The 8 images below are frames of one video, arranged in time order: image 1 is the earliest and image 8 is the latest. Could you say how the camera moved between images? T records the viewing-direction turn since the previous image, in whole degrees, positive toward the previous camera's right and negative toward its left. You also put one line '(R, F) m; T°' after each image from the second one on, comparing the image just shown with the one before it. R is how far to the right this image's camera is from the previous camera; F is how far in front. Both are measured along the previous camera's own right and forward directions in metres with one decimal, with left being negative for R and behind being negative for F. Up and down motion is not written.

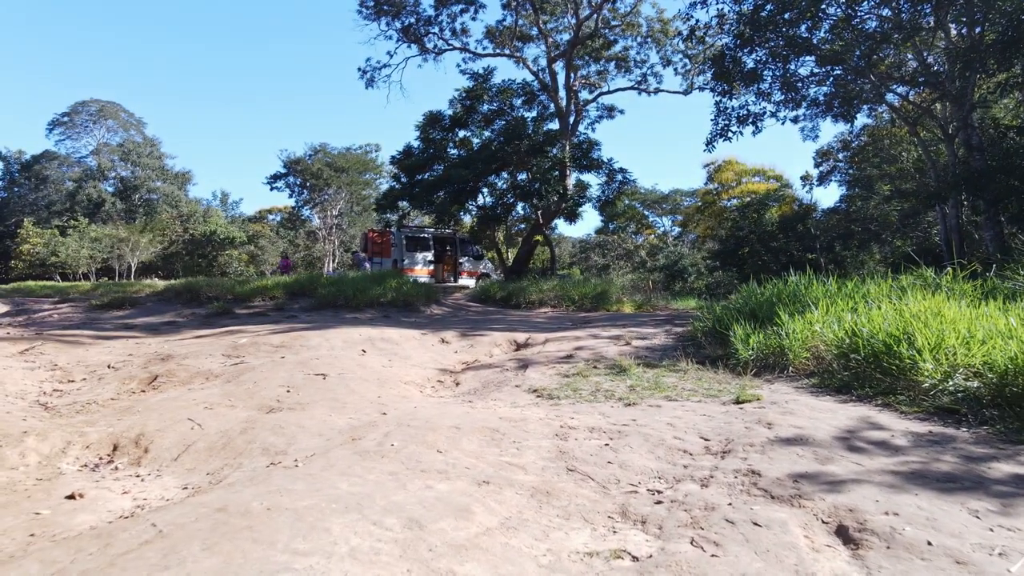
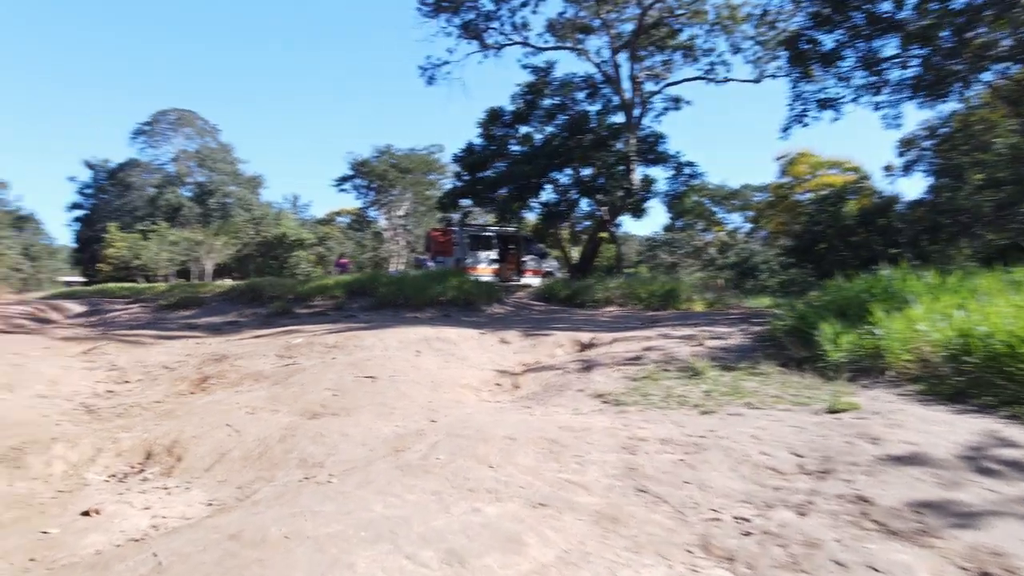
(0.0, +0.4) m; -5°
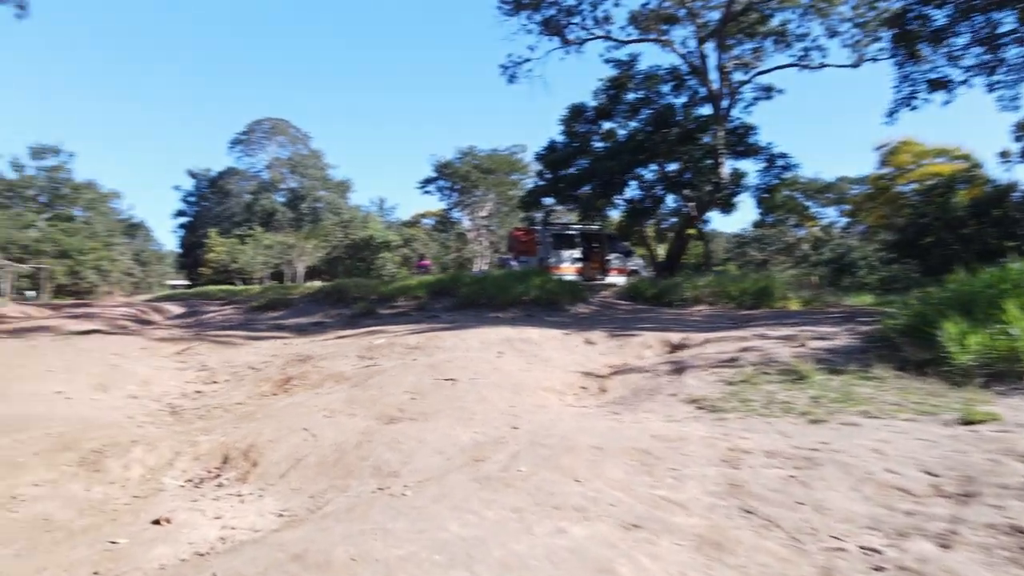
(0.0, +0.3) m; -7°
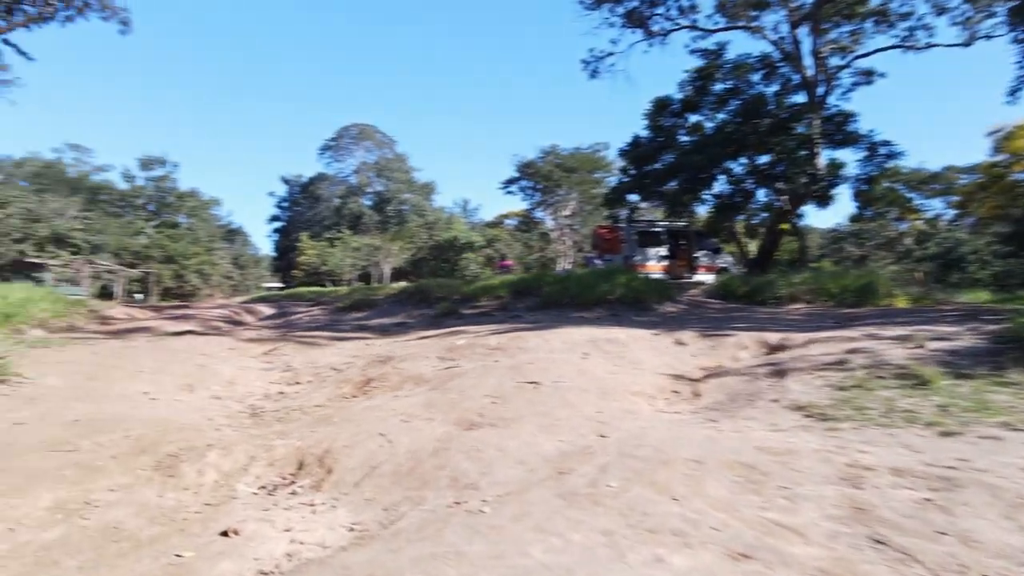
(0.0, +0.3) m; -7°
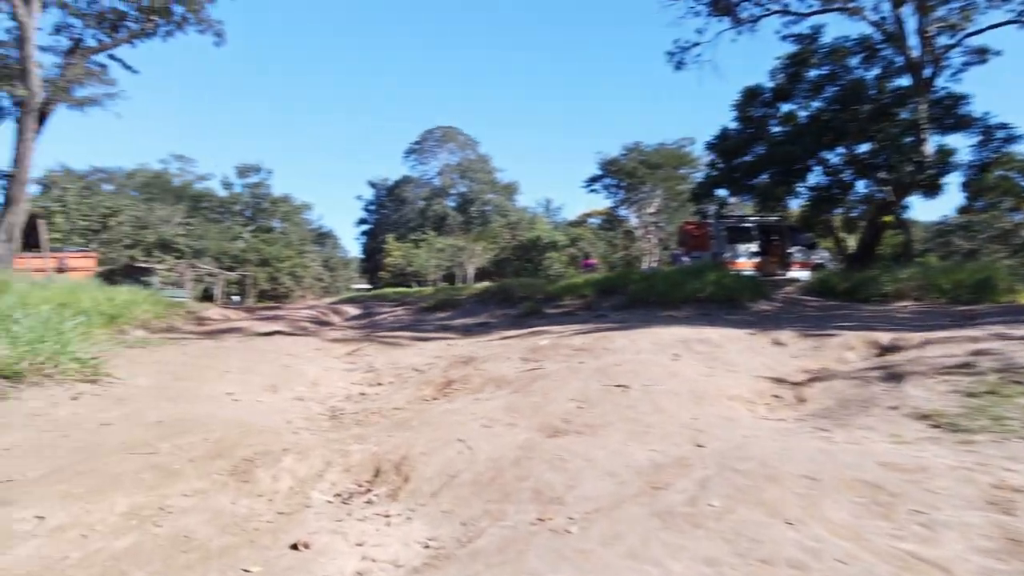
(0.0, +0.2) m; -7°
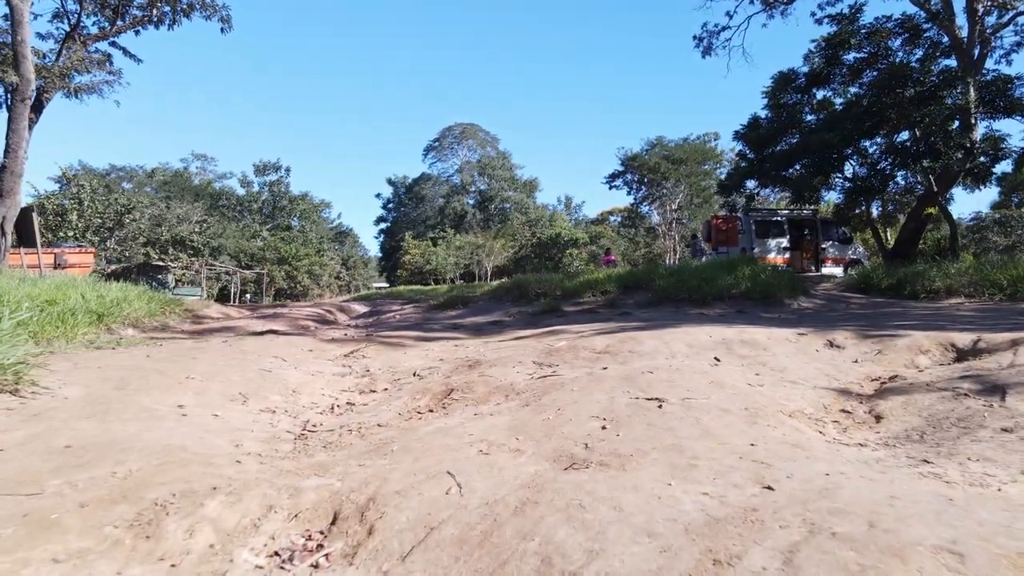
(+0.1, +0.8) m; -2°
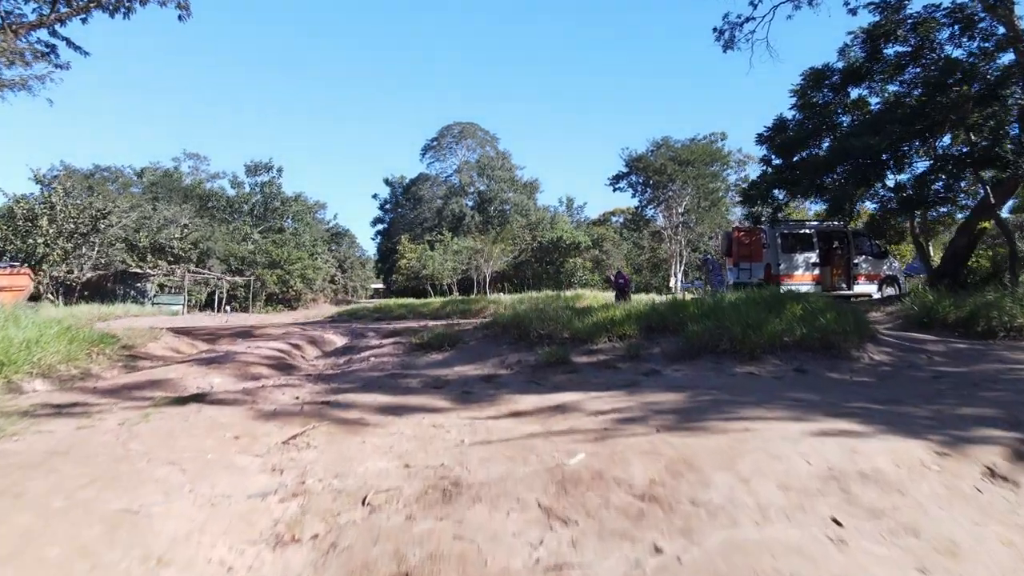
(0.0, +1.9) m; 0°
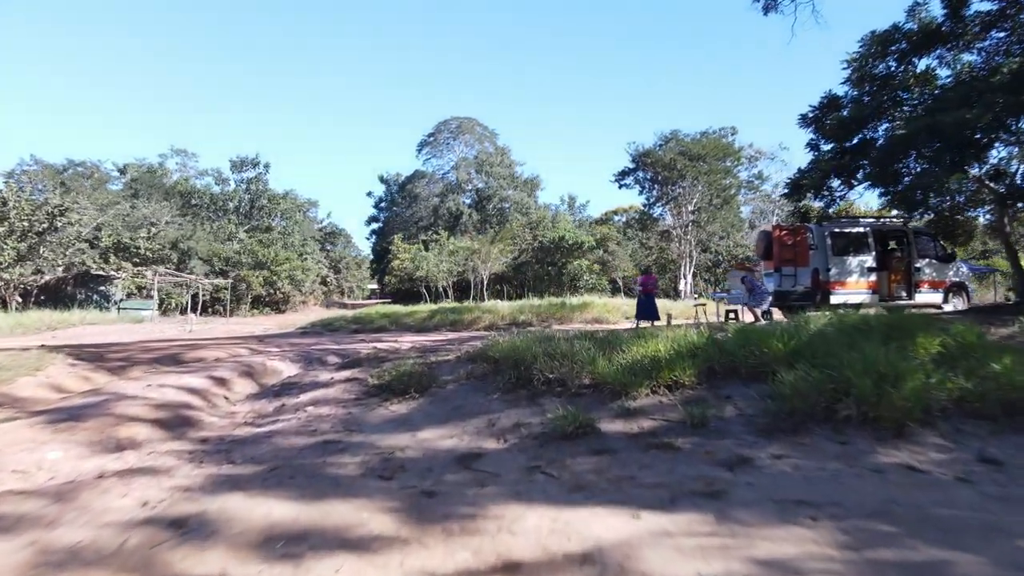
(0.0, +2.8) m; 0°
